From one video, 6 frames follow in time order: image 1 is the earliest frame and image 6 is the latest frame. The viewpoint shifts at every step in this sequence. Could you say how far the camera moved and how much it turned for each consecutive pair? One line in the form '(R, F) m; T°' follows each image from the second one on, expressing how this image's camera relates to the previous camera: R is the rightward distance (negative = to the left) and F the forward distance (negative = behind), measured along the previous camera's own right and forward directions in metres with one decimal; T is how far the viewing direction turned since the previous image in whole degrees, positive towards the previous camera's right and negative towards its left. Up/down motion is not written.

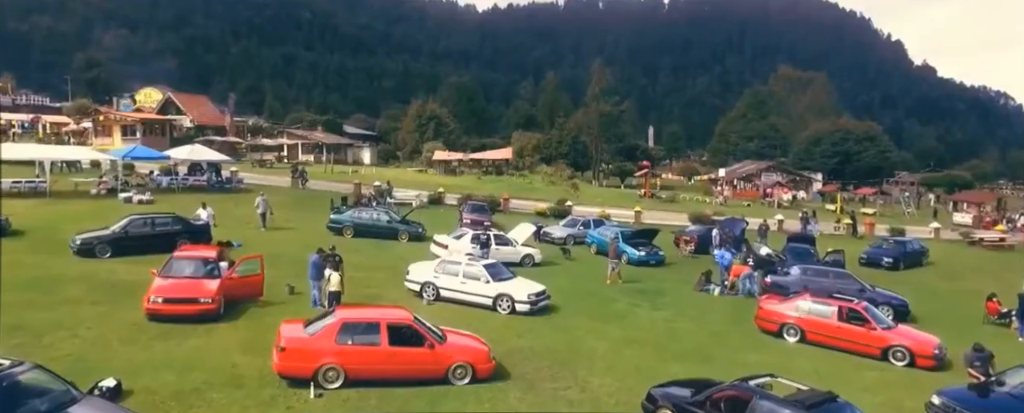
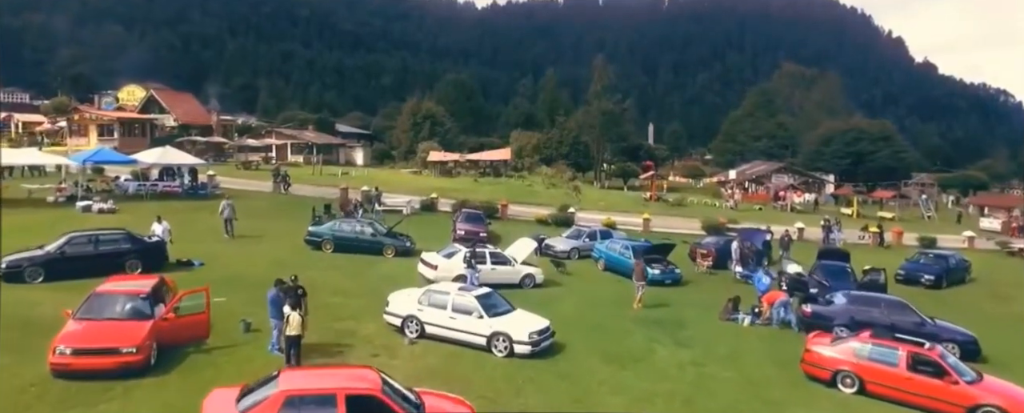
(0.0, +1.6) m; 0°
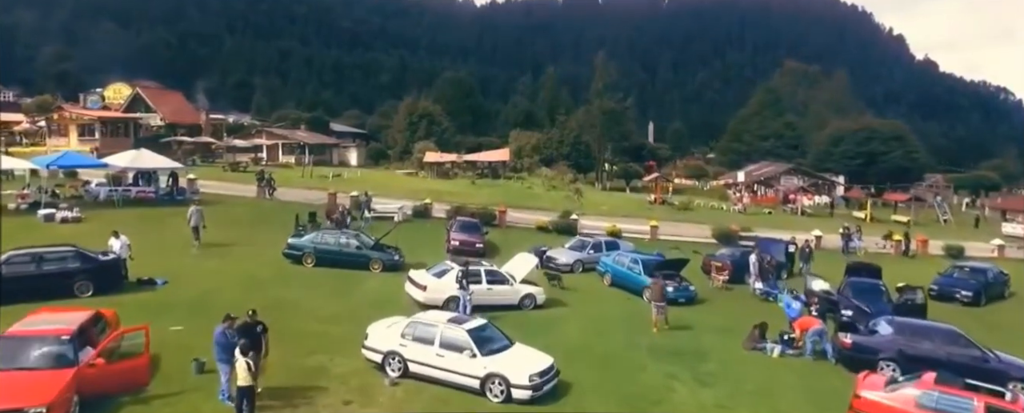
(0.0, +1.2) m; 0°
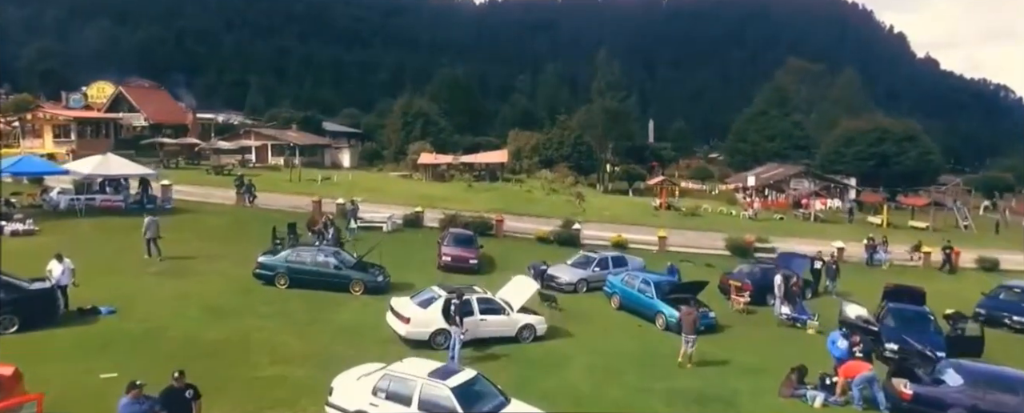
(0.0, +1.4) m; 0°
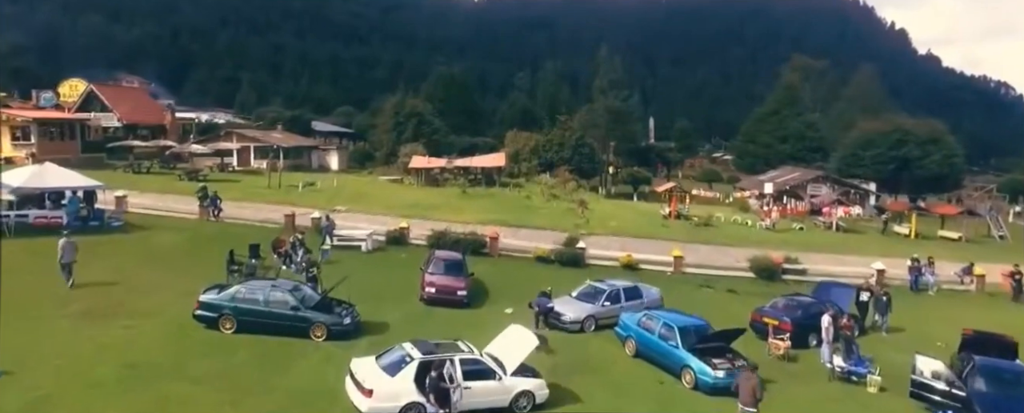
(+0.1, +2.0) m; 0°
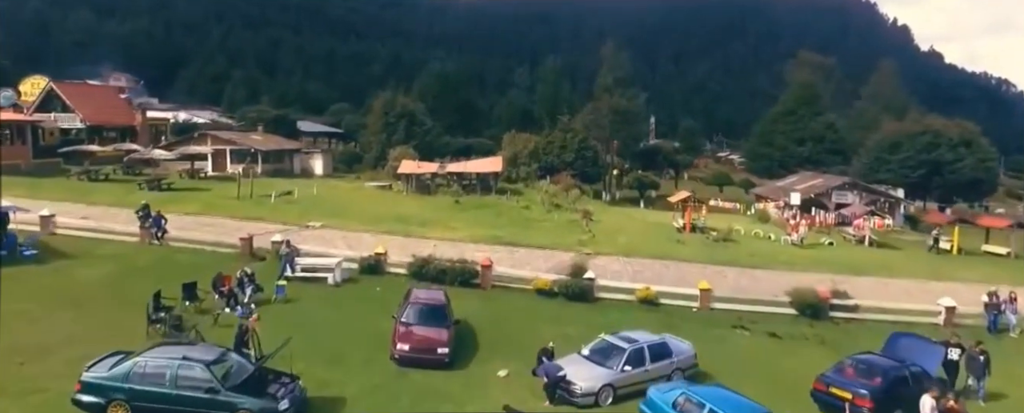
(+0.1, +2.5) m; 0°
